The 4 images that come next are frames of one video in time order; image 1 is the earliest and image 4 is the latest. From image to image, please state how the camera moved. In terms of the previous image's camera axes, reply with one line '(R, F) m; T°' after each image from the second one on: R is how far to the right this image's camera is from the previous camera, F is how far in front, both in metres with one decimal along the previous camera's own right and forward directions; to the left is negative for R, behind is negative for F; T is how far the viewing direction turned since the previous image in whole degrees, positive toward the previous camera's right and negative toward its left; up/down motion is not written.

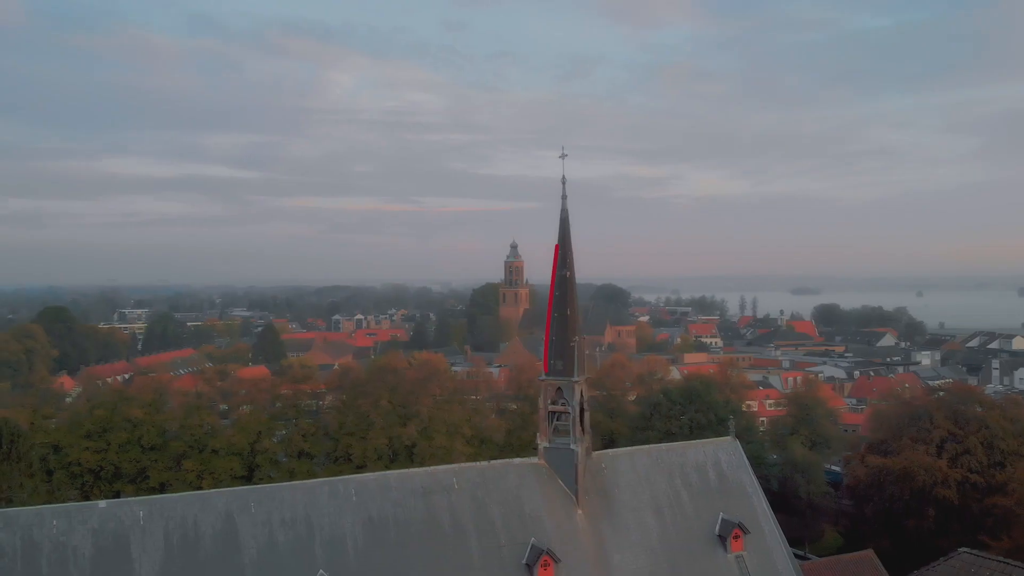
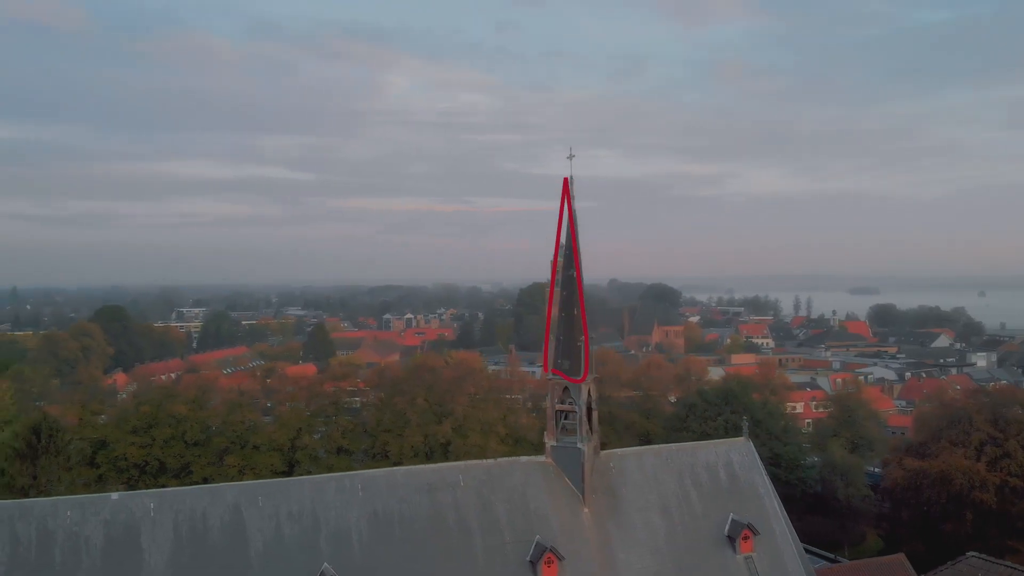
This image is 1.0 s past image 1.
(+1.0, -0.2) m; -3°
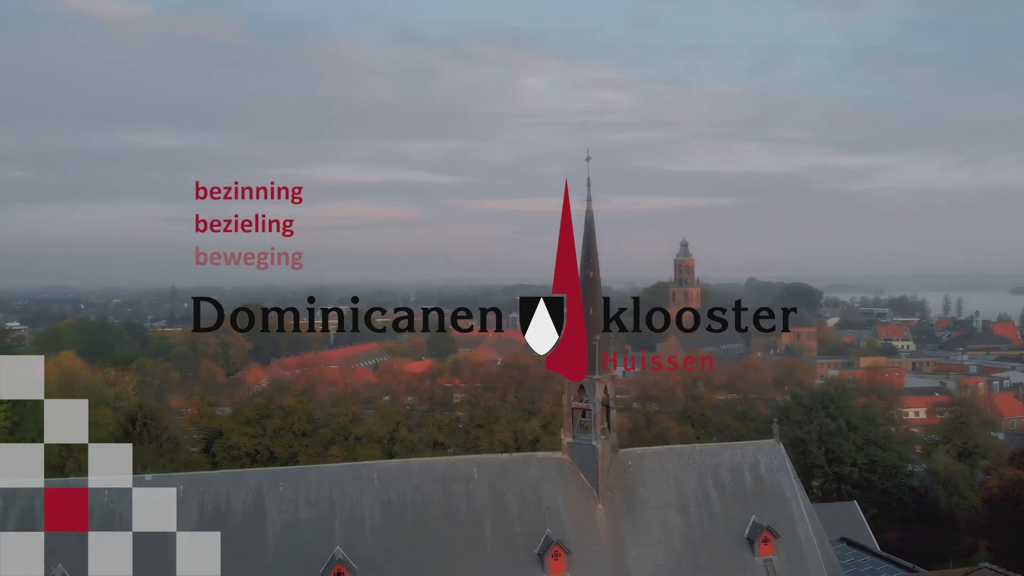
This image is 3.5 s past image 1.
(+2.7, -0.4) m; -9°
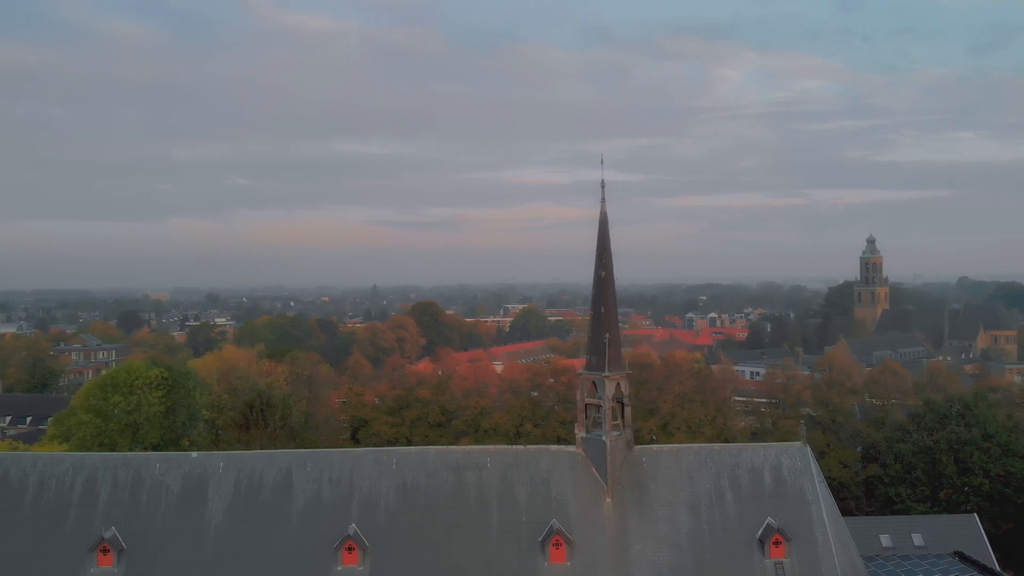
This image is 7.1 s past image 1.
(+4.1, -0.5) m; -12°
